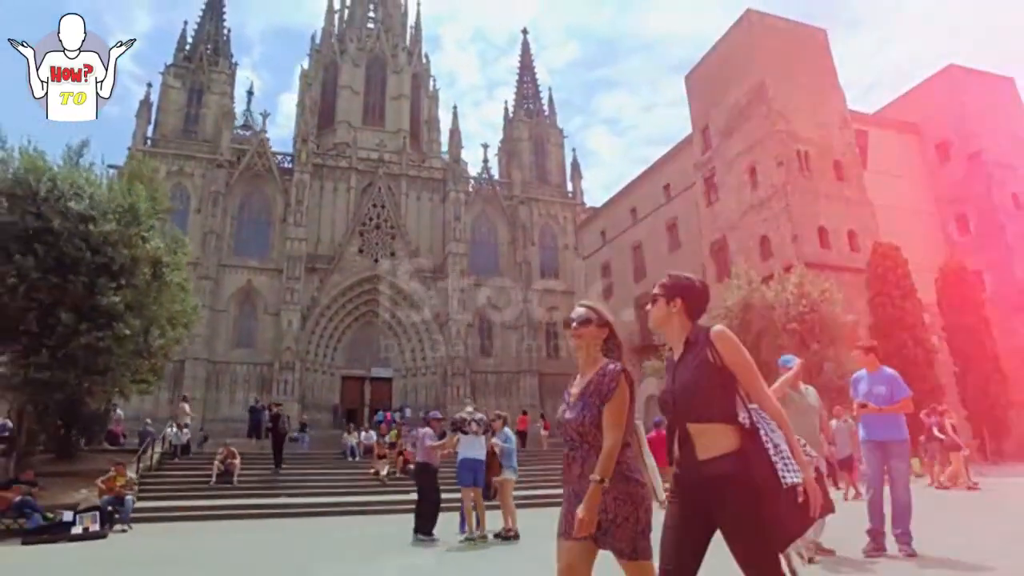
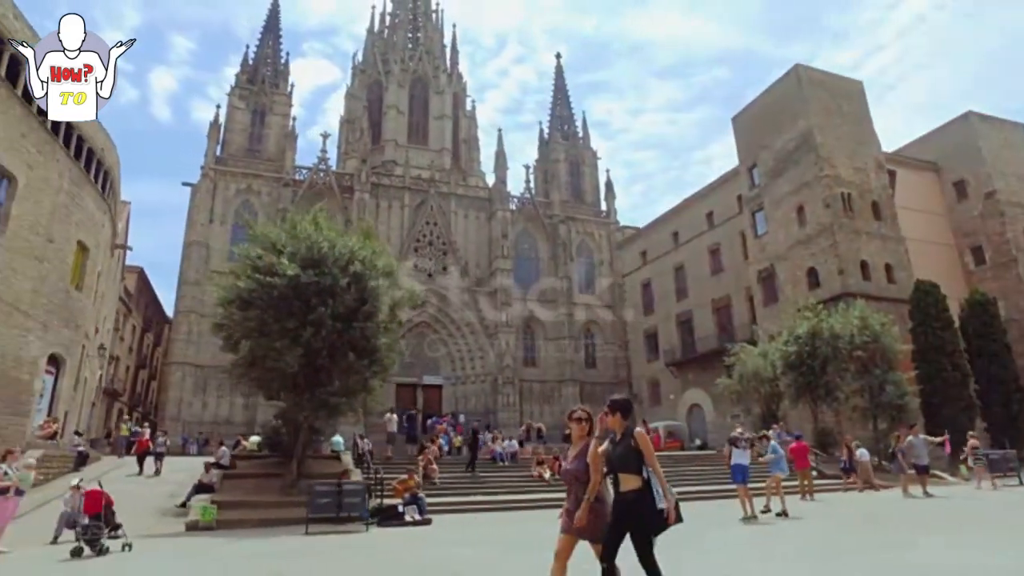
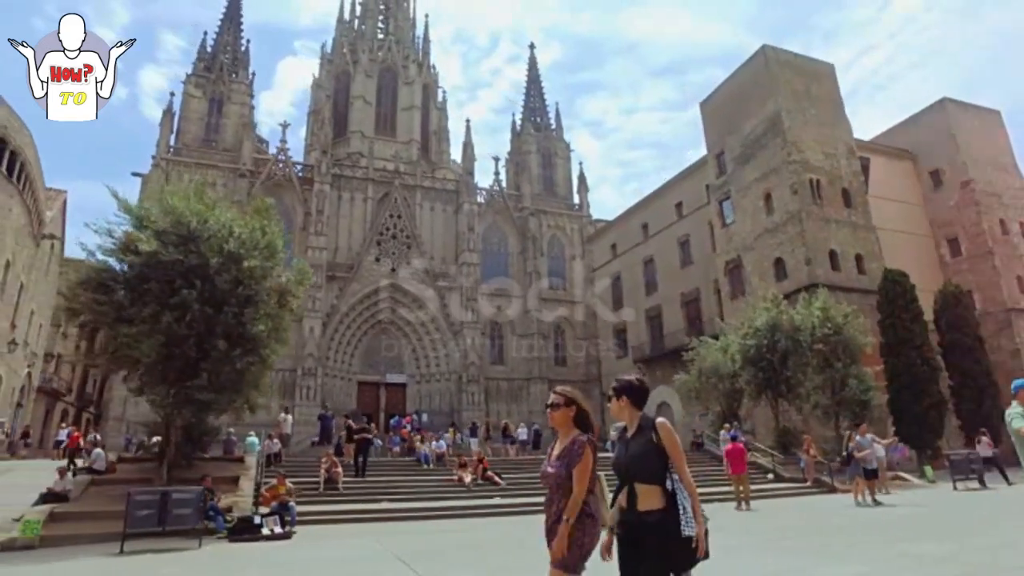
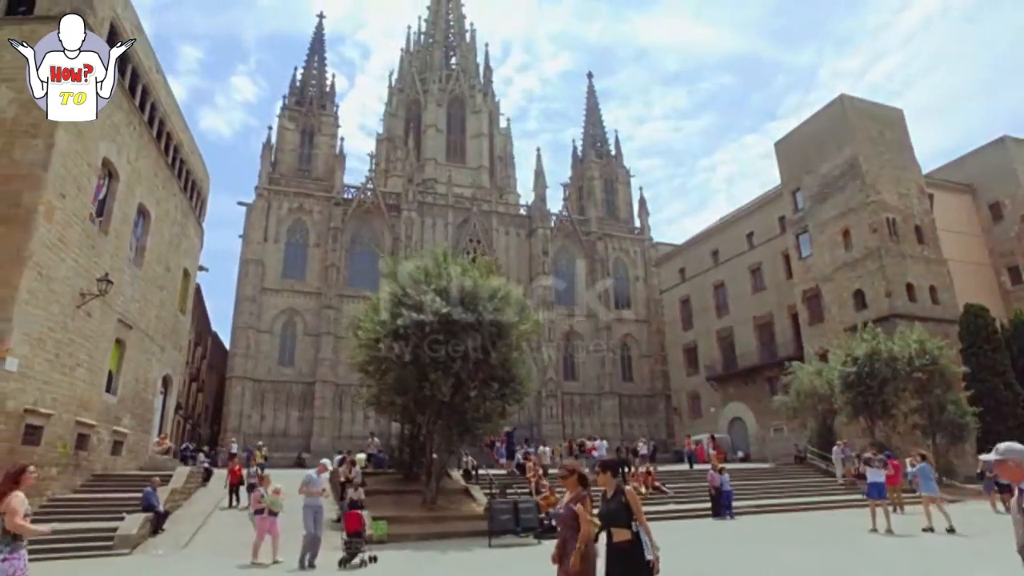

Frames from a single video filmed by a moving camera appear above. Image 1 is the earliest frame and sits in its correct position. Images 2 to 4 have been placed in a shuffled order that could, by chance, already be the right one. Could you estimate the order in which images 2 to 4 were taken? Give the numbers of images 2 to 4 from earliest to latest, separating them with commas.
3, 2, 4
